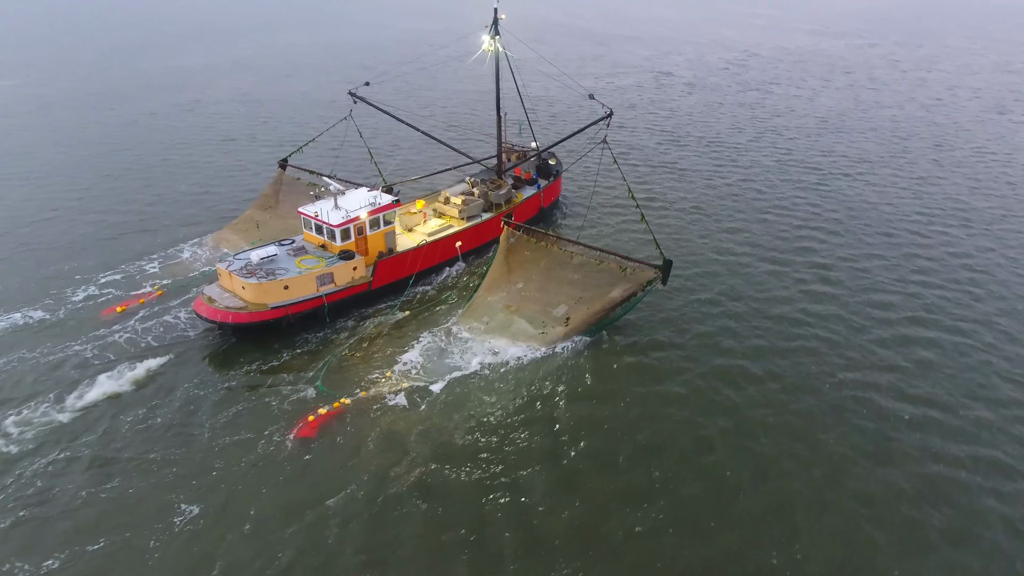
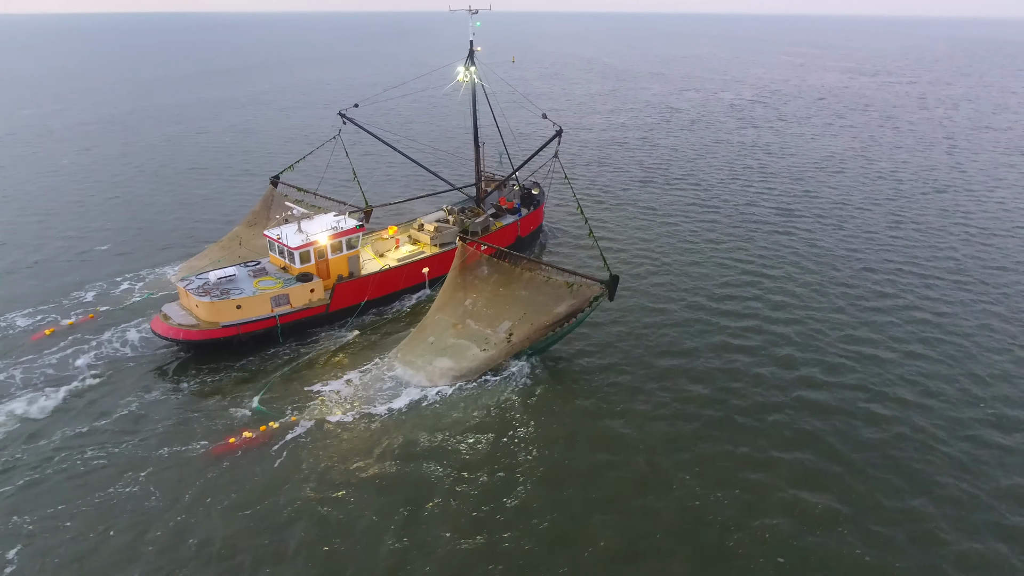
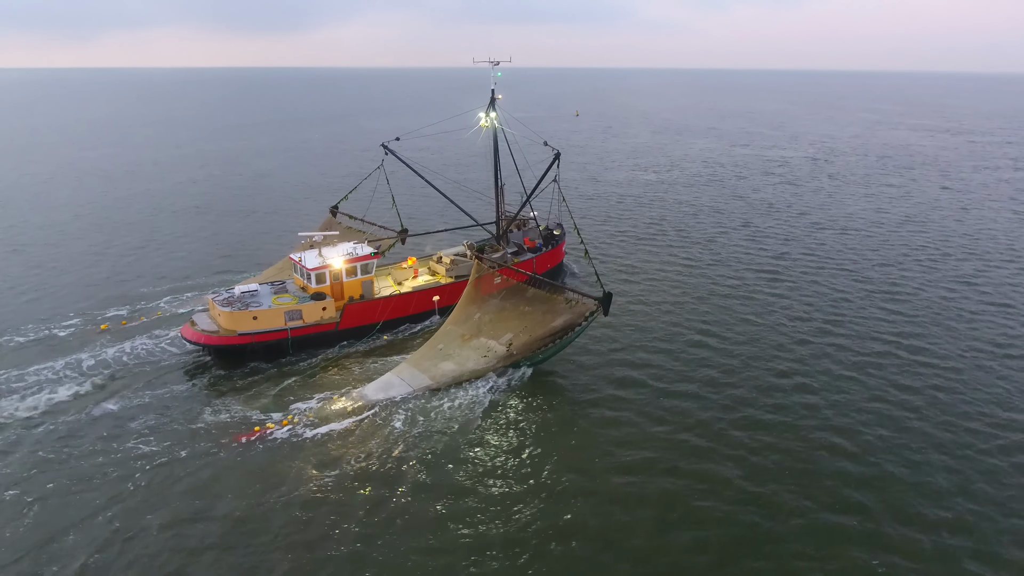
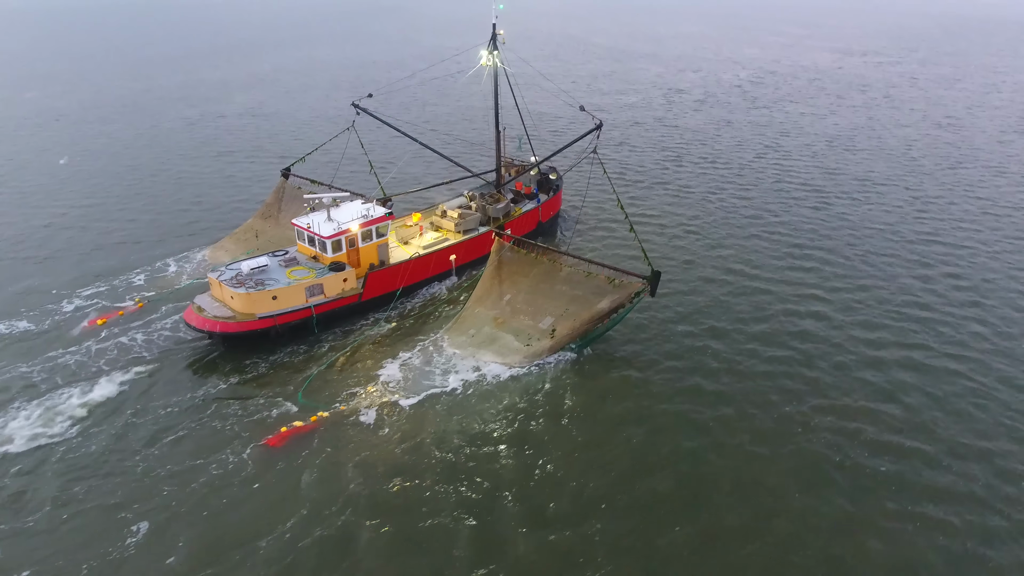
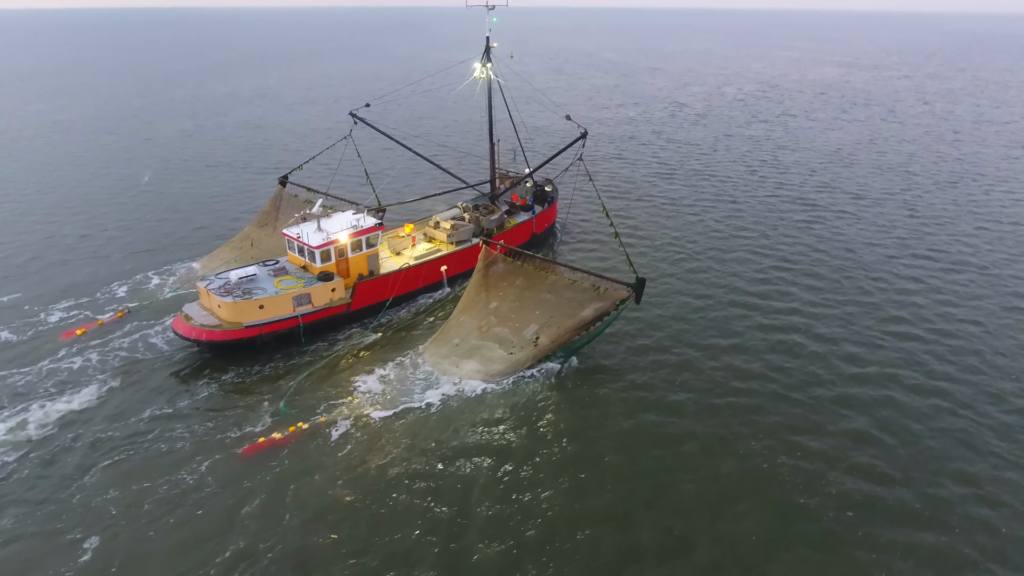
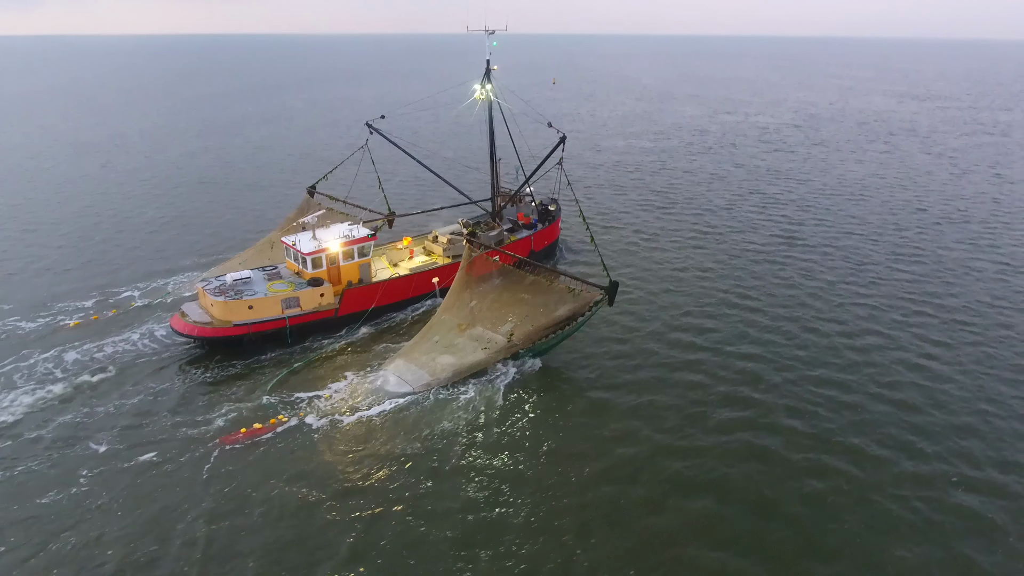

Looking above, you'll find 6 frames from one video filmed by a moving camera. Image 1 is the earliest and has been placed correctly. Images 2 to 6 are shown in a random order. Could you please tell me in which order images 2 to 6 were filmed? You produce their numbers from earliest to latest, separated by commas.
4, 5, 2, 6, 3
